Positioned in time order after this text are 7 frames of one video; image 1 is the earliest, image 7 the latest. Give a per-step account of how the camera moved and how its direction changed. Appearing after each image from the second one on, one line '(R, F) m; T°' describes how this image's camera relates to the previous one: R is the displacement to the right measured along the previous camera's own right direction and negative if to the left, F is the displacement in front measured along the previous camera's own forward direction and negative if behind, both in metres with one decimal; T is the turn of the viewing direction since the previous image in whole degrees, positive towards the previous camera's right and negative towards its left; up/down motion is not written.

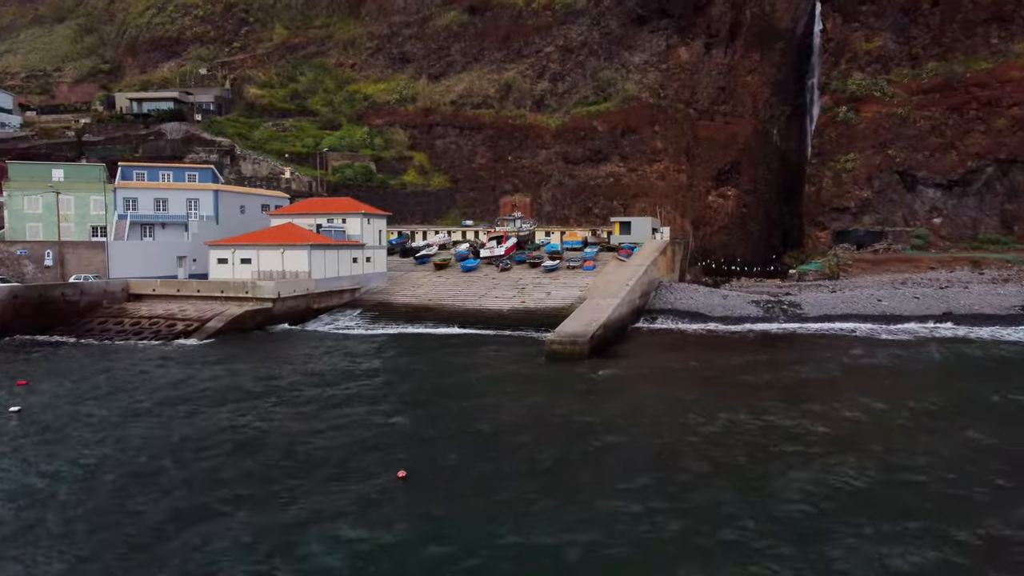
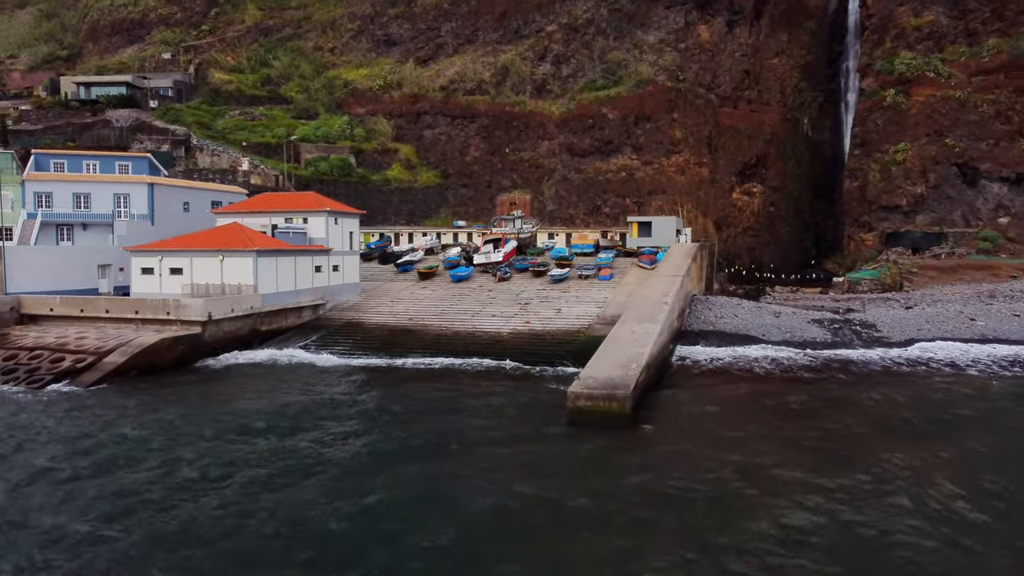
(-0.2, +7.5) m; 0°
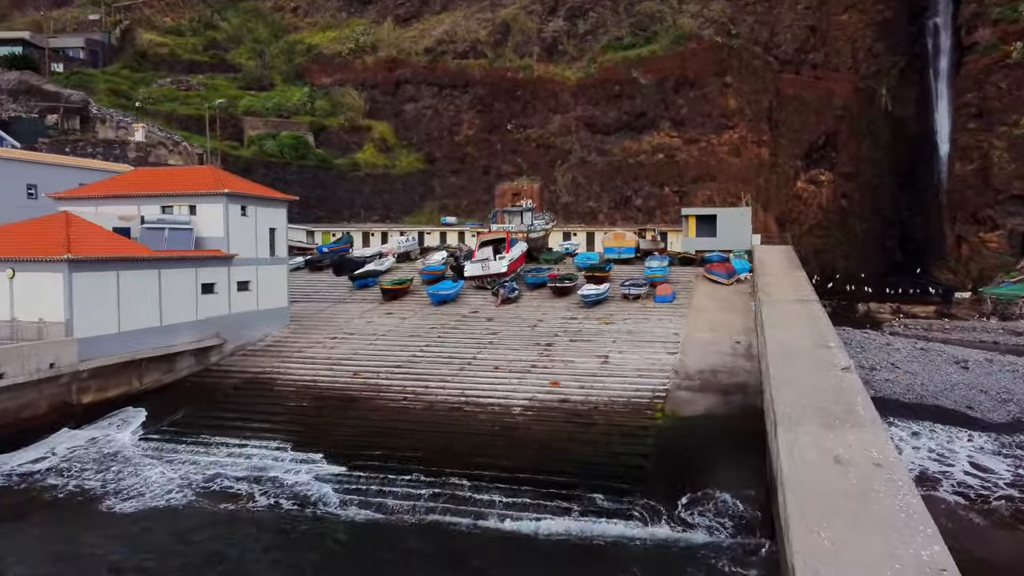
(-0.4, +12.2) m; 0°
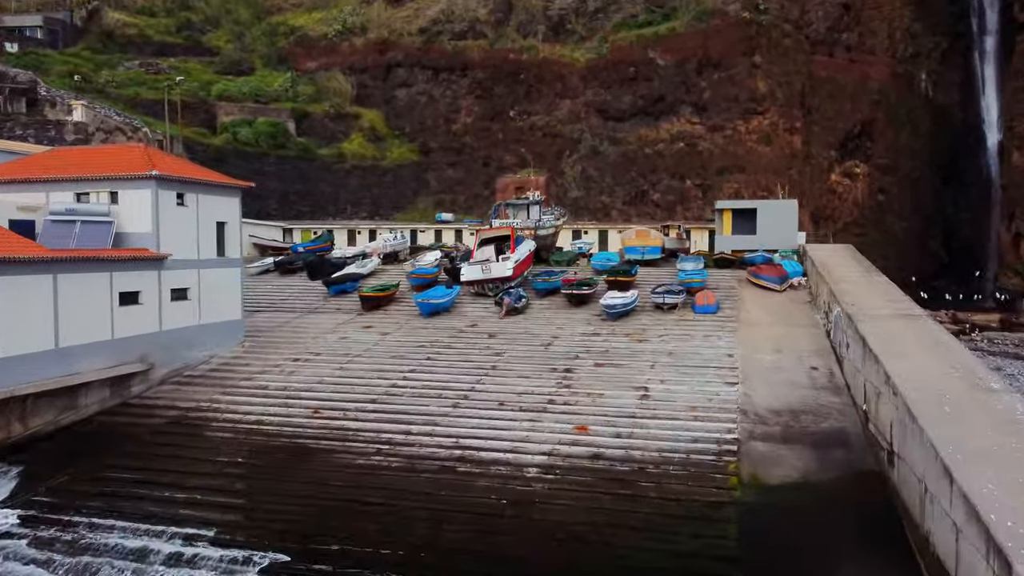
(-0.2, +4.3) m; 0°
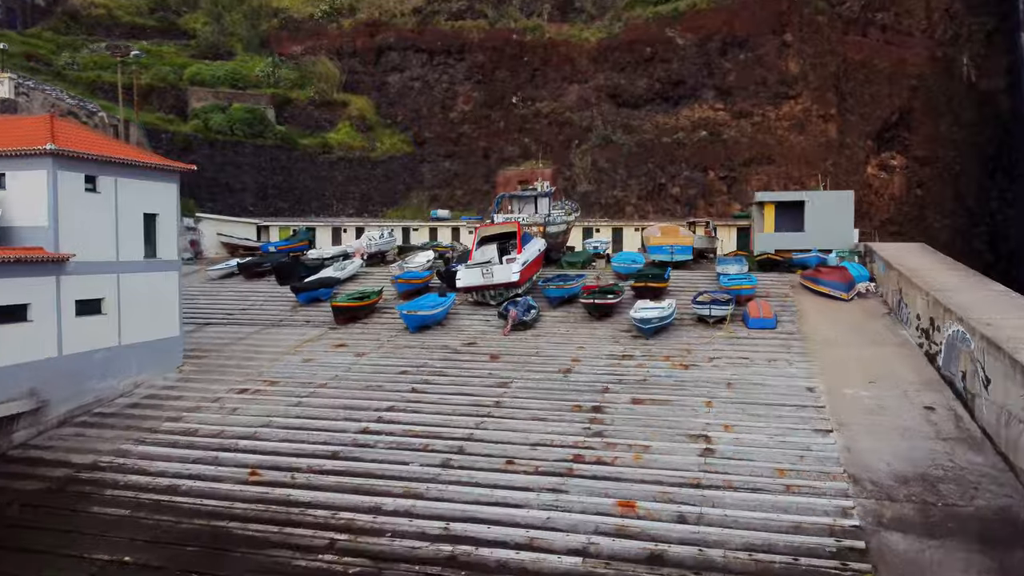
(-0.1, +3.8) m; 0°
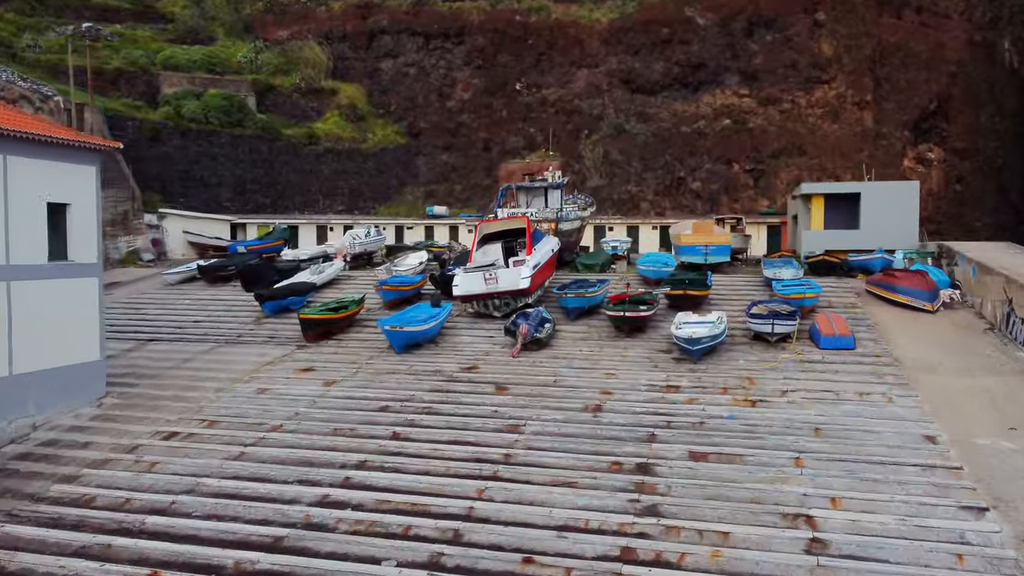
(-0.1, +3.1) m; 0°
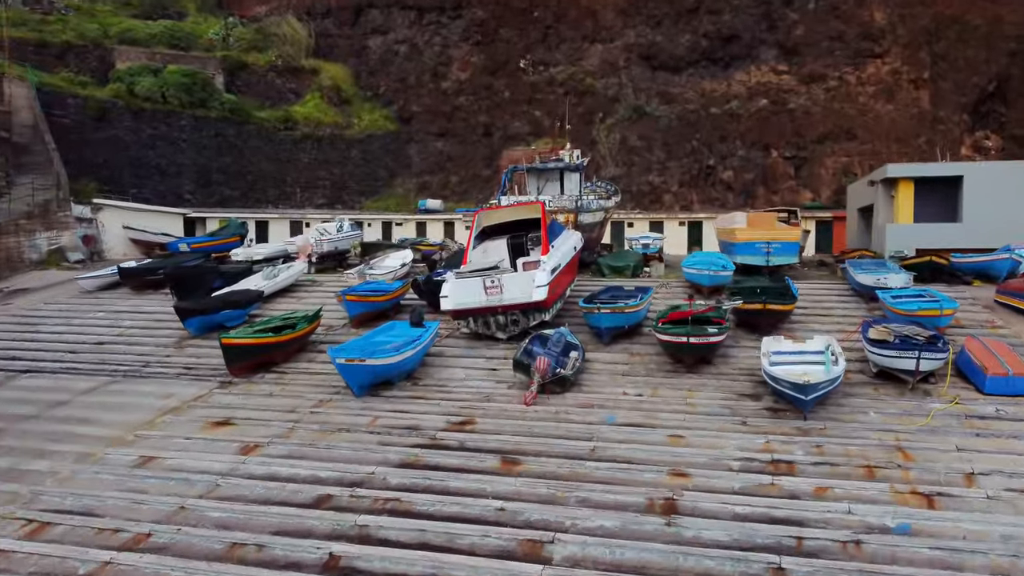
(-0.1, +4.0) m; 0°
